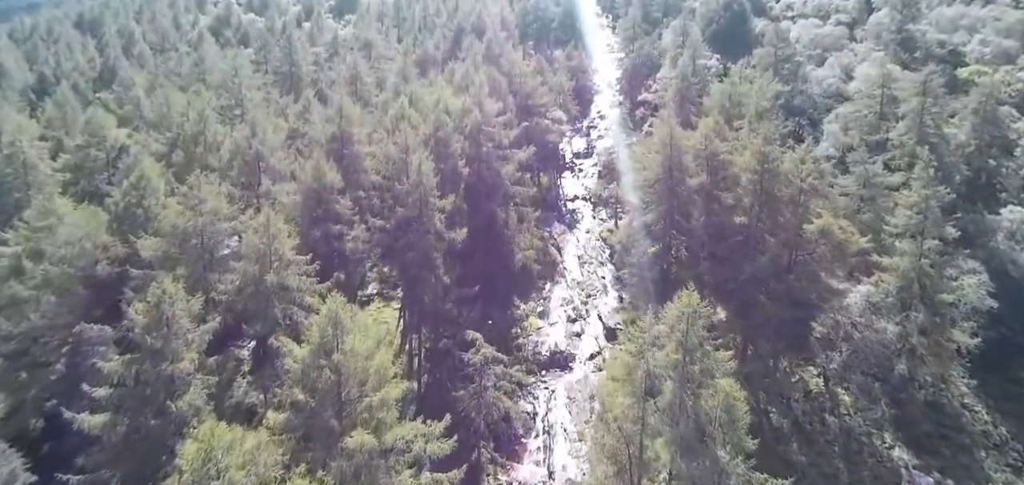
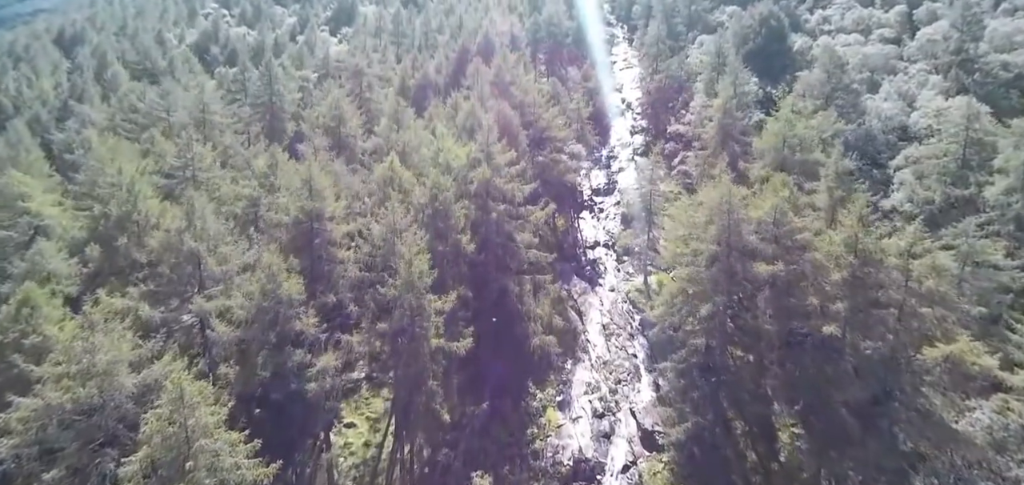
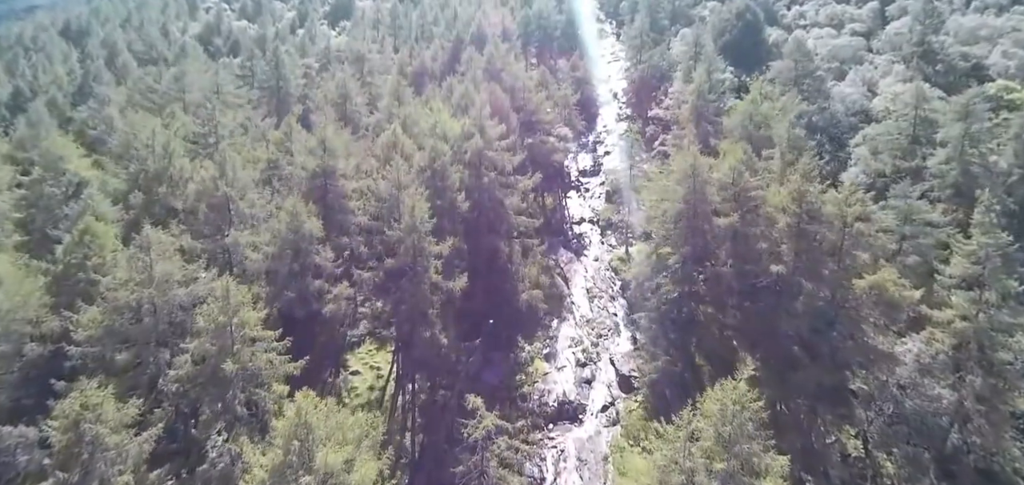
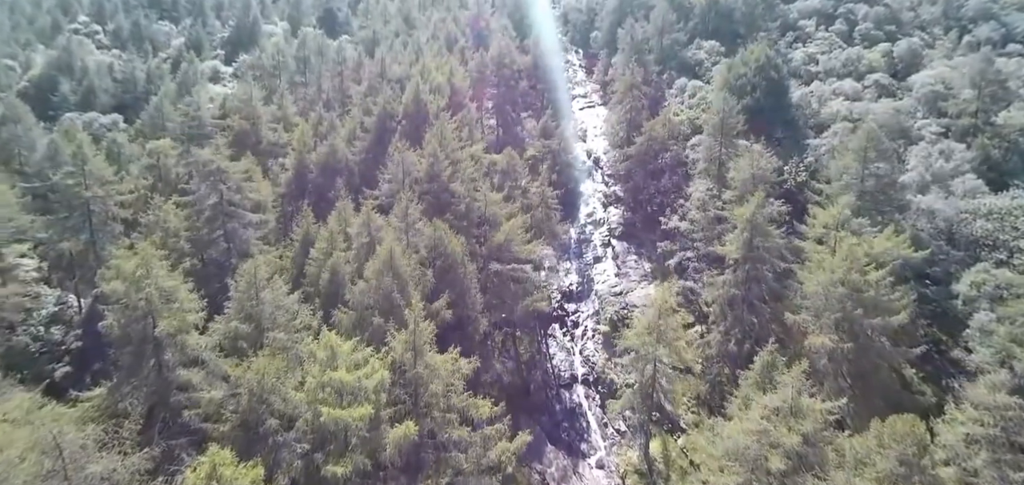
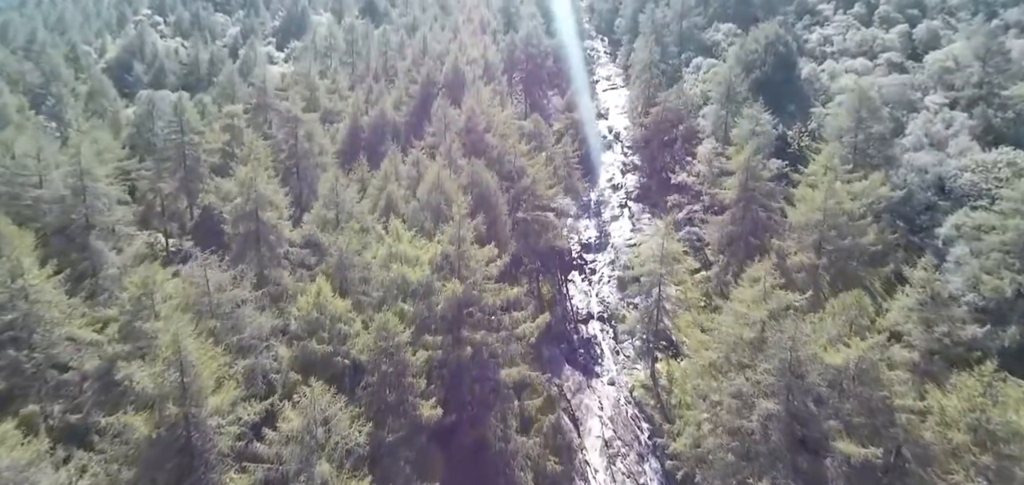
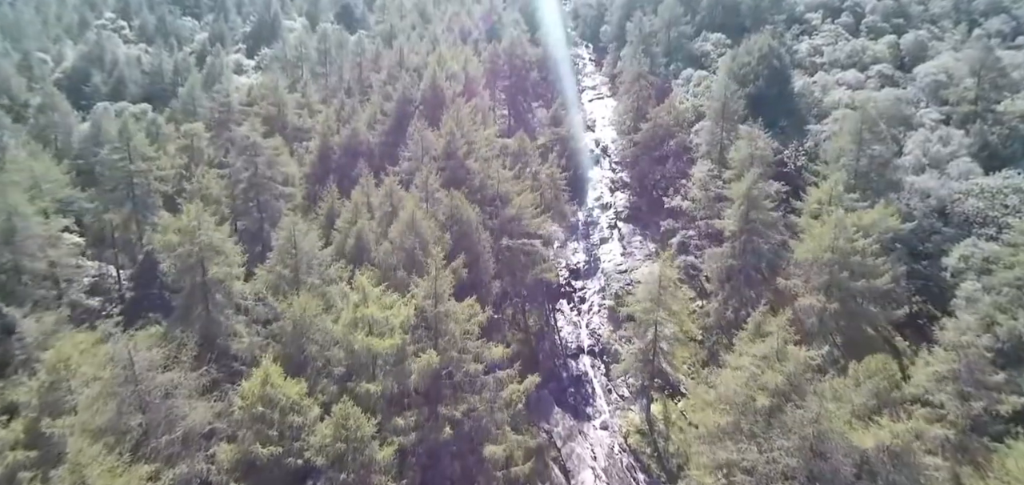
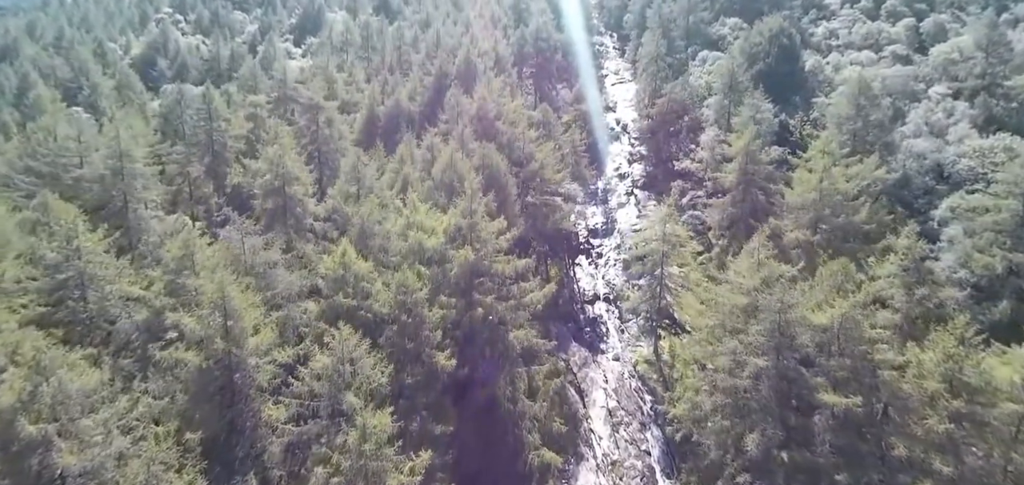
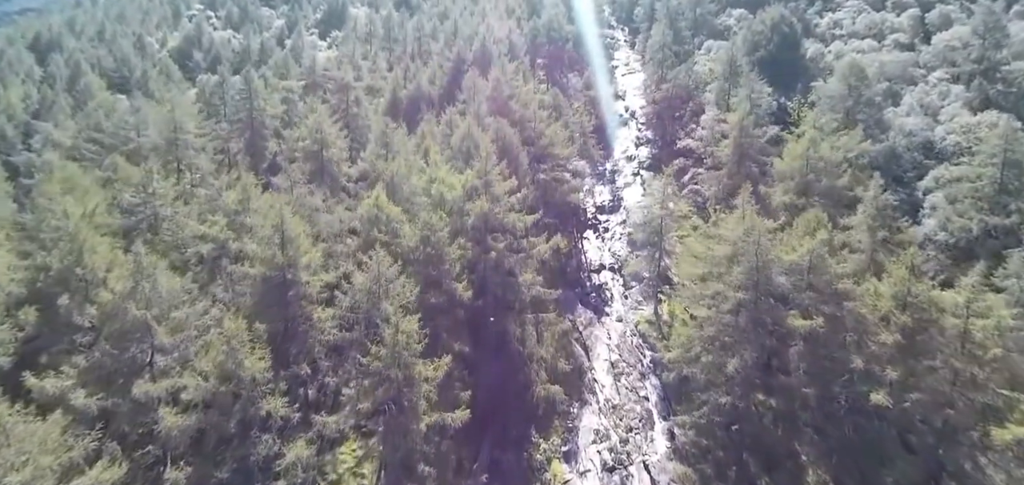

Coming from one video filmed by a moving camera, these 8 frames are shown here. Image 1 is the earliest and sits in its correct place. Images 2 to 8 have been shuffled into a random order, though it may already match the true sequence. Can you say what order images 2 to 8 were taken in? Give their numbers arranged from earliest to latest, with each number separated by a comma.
3, 2, 8, 7, 5, 6, 4
